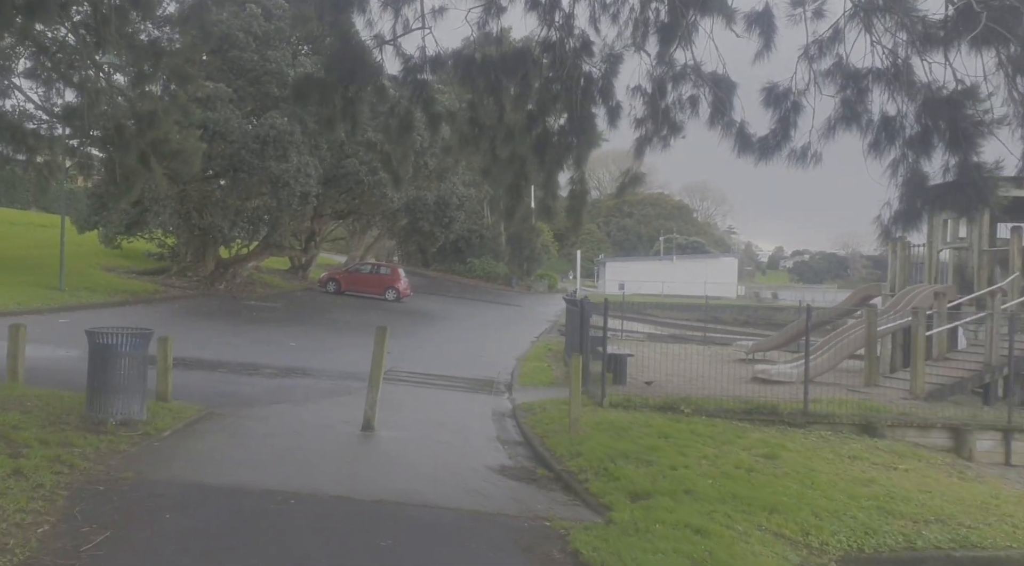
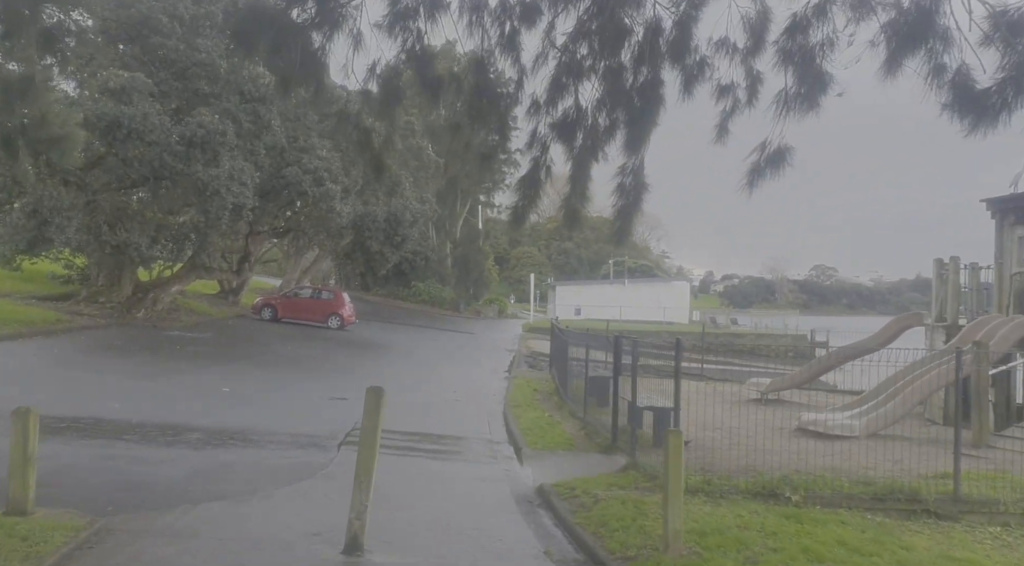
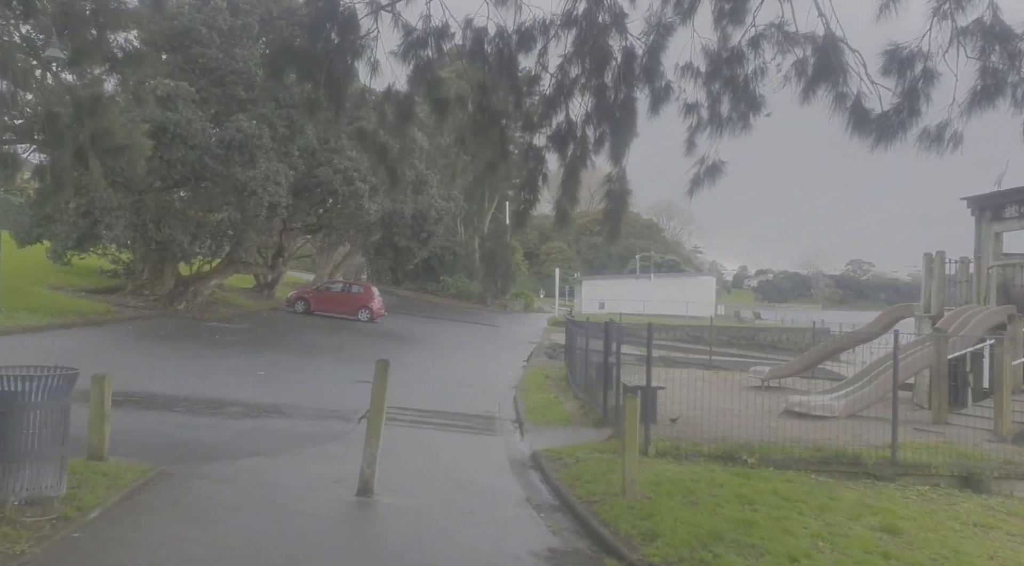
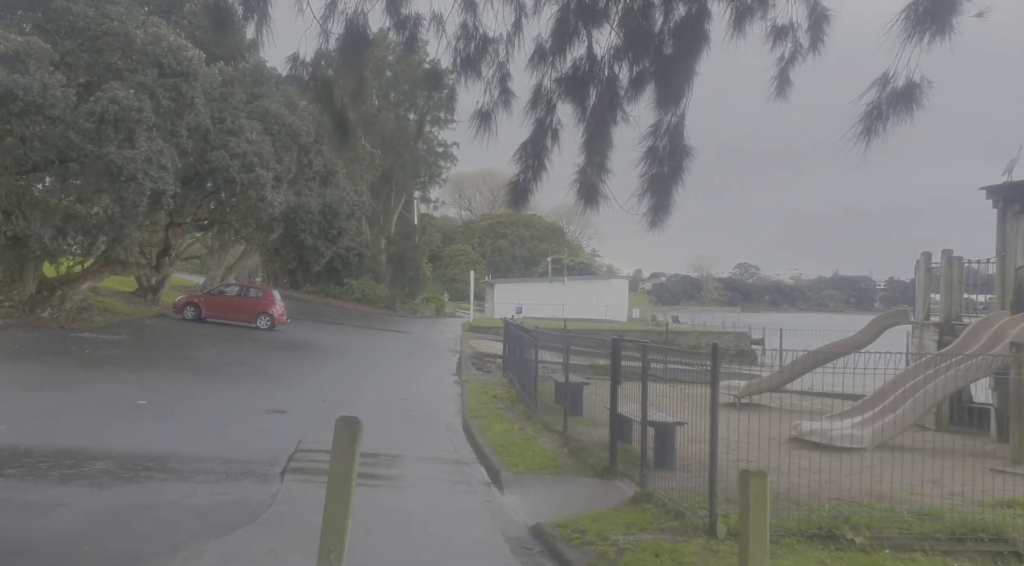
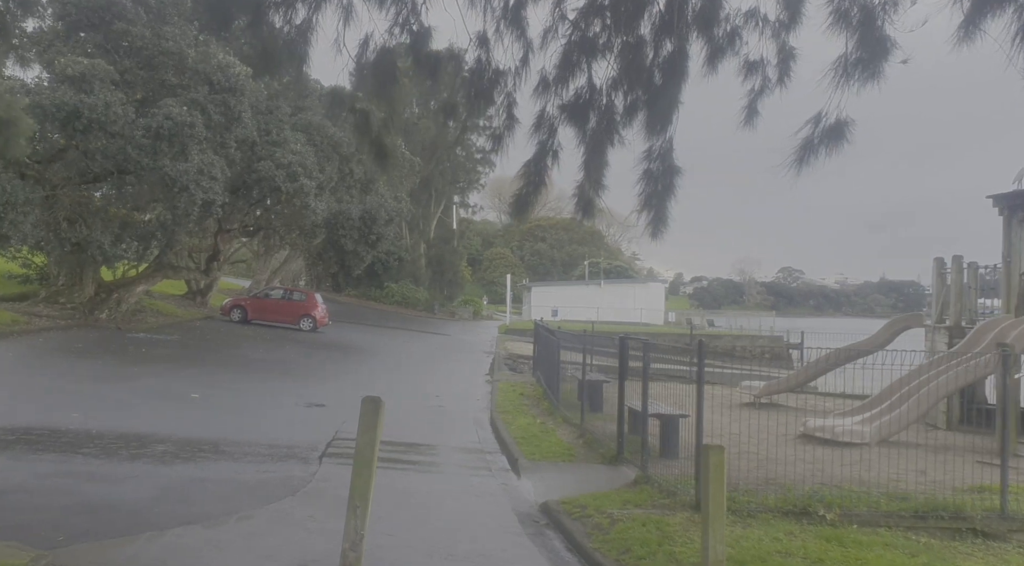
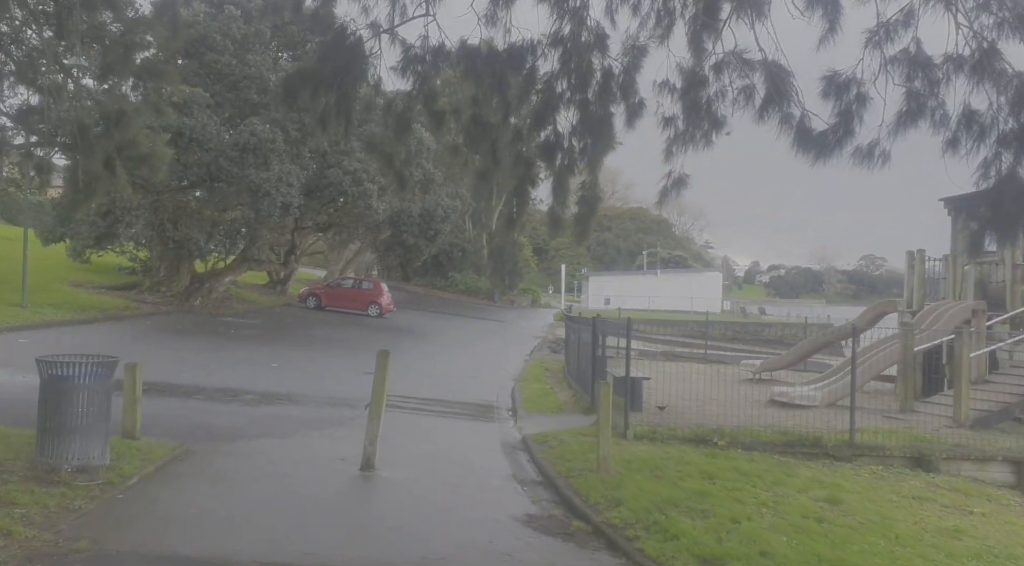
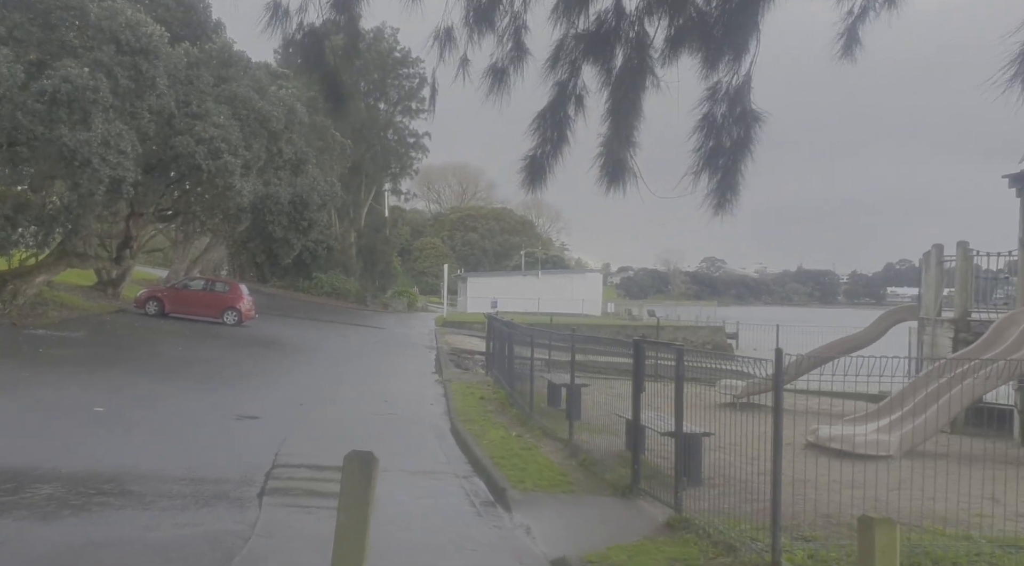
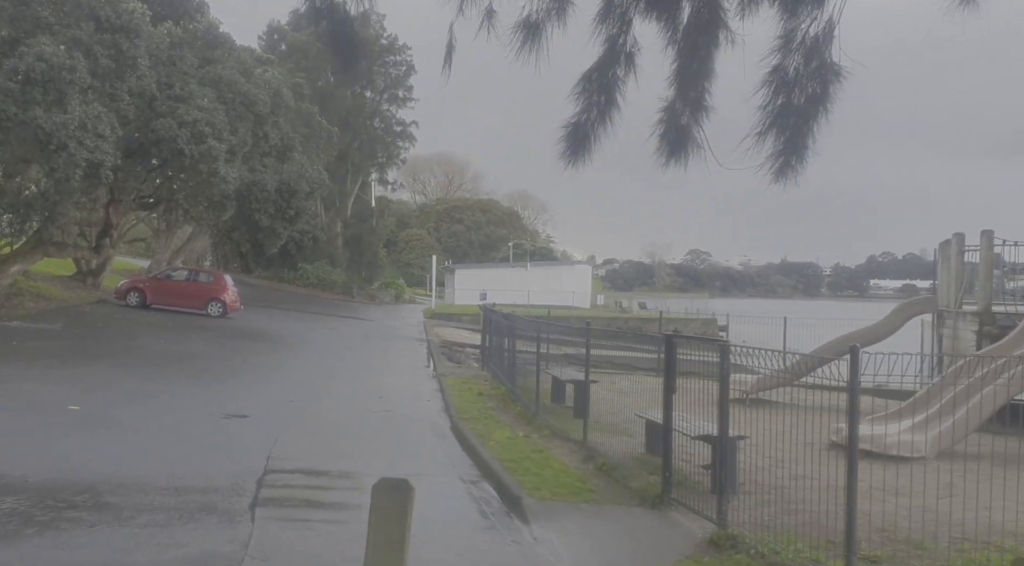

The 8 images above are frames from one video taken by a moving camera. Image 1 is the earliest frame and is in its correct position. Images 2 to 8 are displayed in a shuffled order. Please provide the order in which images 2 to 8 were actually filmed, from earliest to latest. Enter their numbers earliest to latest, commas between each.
6, 3, 2, 5, 4, 7, 8
